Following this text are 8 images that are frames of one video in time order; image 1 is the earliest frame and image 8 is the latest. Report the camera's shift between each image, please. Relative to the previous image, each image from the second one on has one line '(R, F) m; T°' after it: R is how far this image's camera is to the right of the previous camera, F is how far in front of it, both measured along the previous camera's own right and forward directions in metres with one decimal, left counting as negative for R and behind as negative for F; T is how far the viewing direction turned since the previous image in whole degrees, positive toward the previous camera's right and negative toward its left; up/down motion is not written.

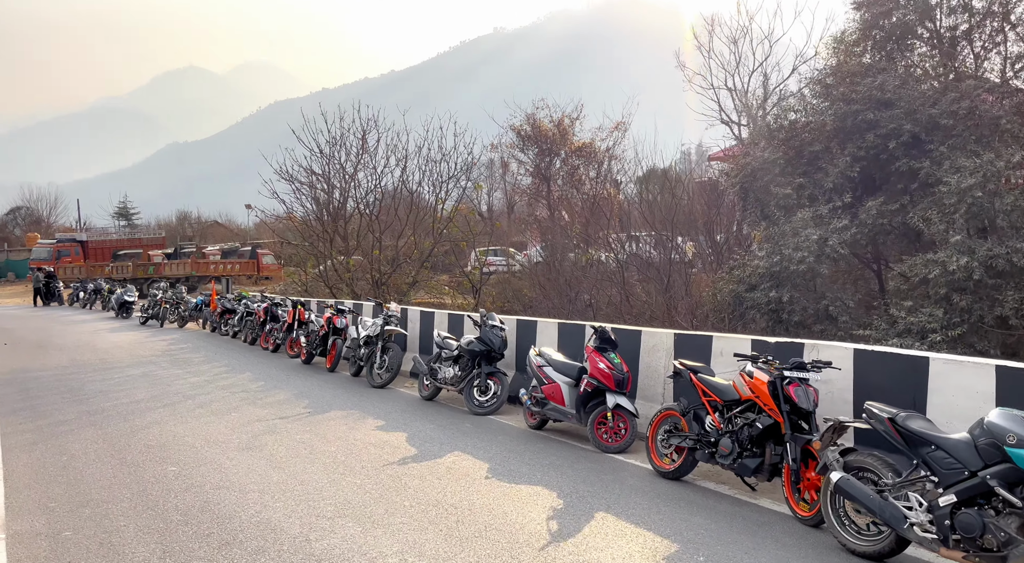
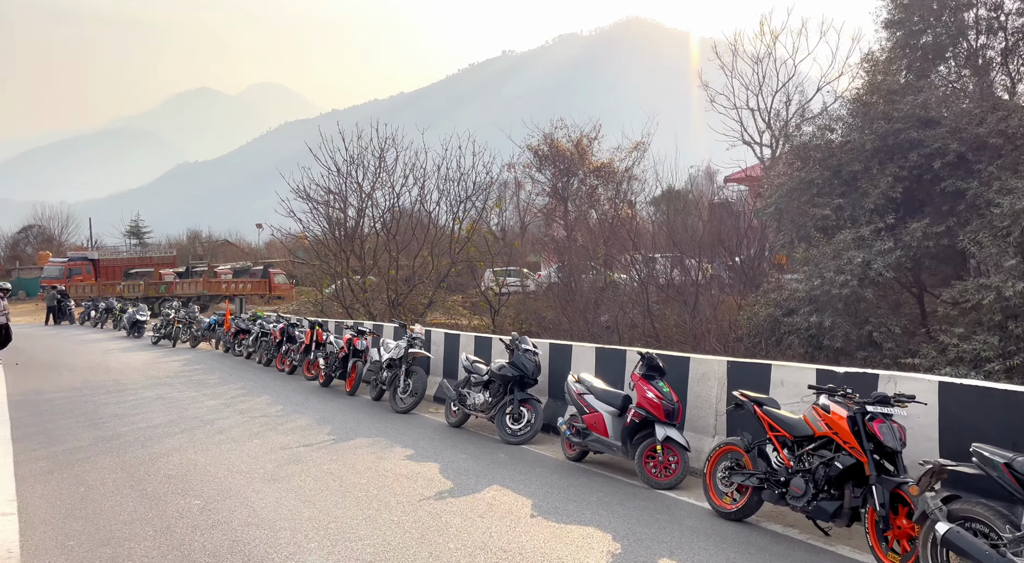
(-0.3, +0.3) m; -1°
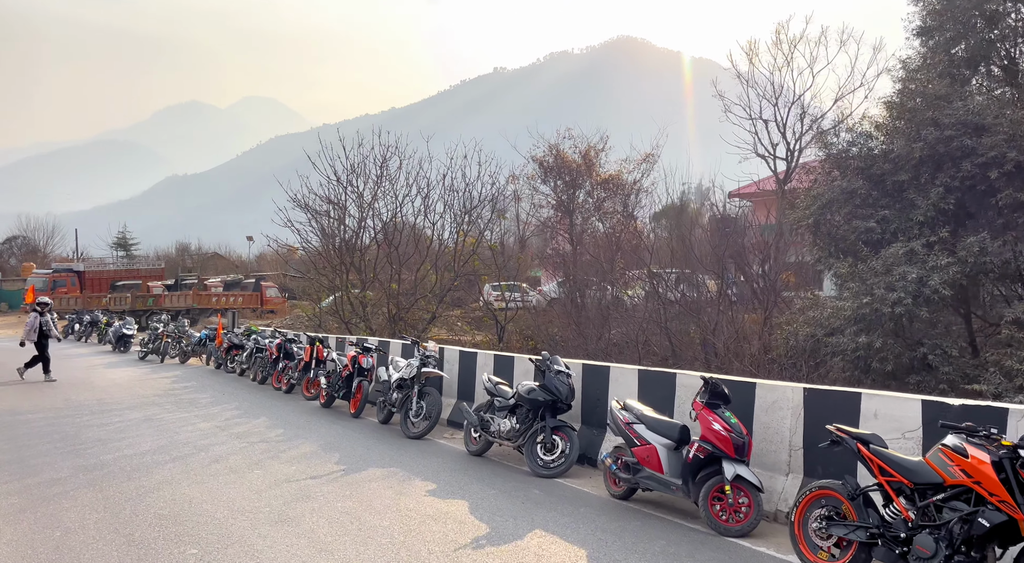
(-0.4, +0.6) m; +1°
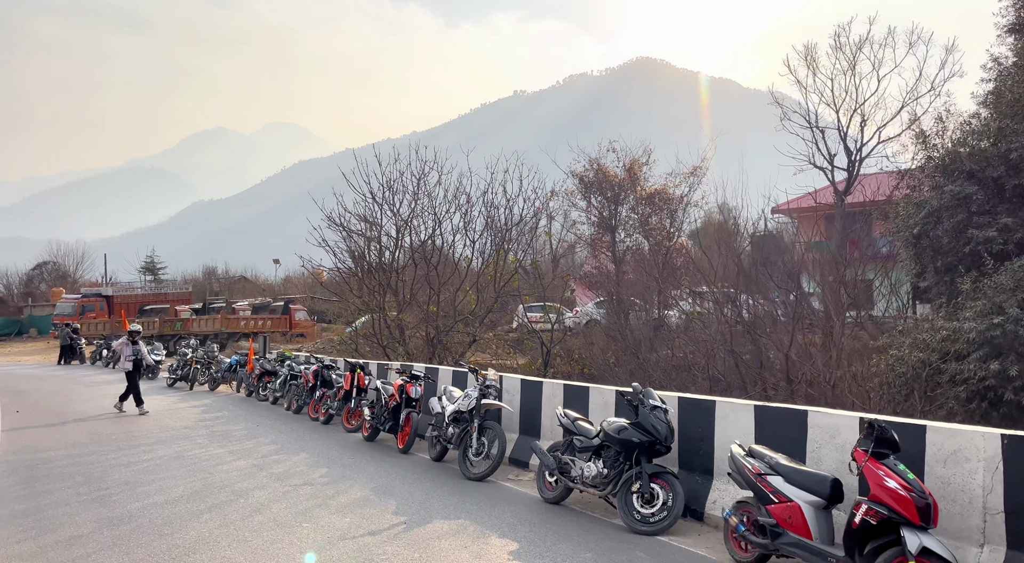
(-0.5, +0.8) m; -2°
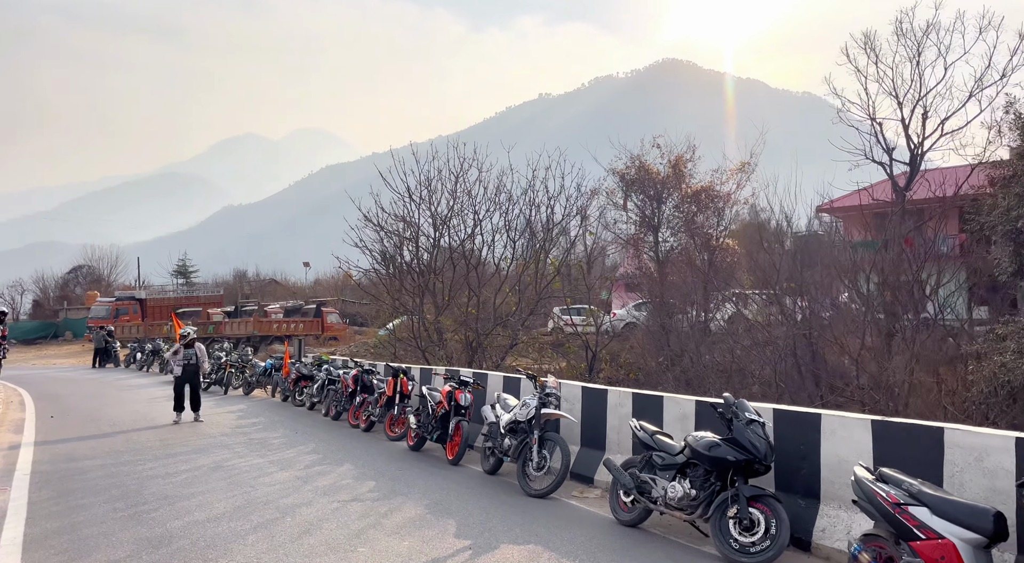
(-0.4, +0.5) m; -2°
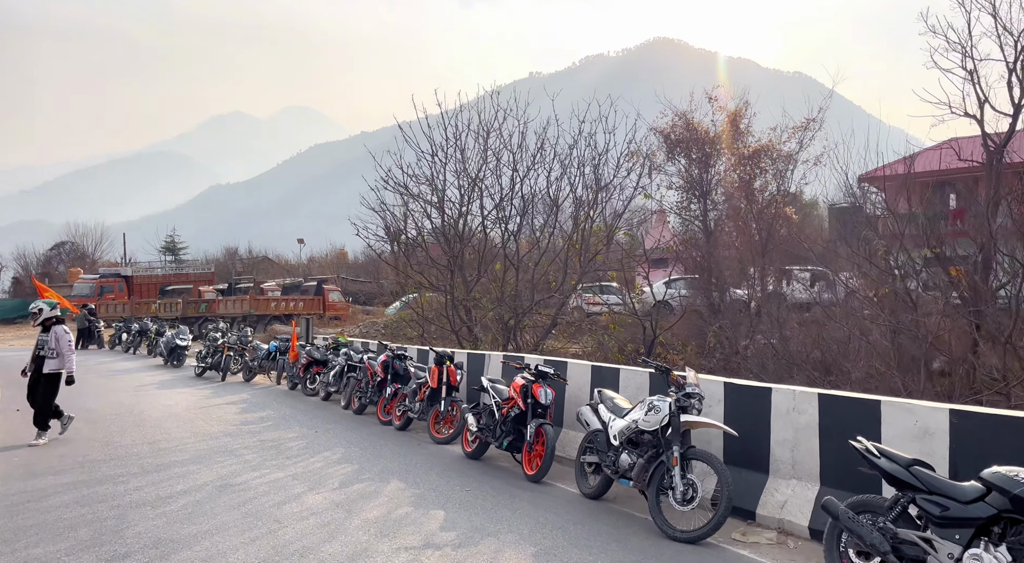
(-1.0, +1.9) m; +1°
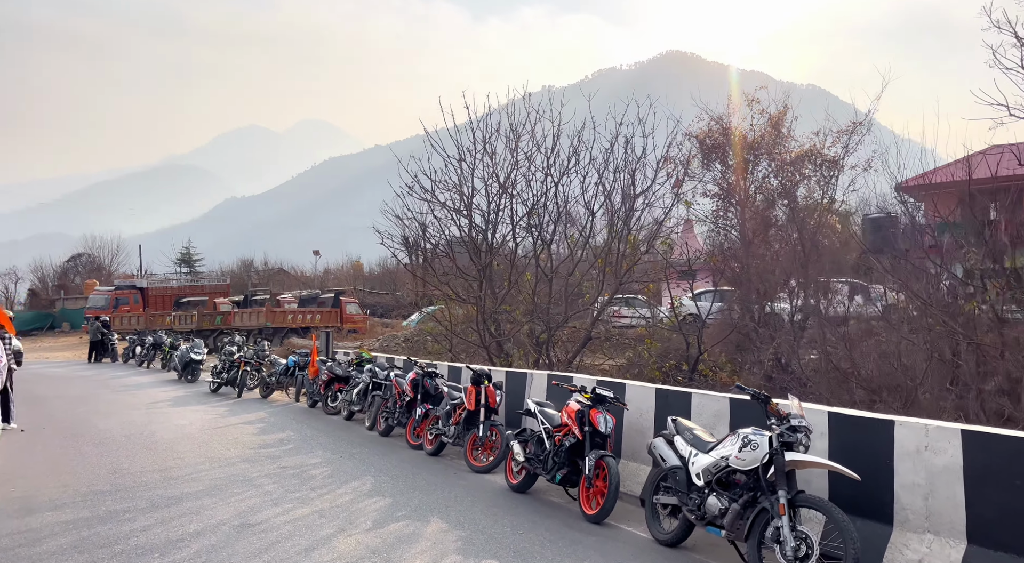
(-0.3, +0.7) m; -1°
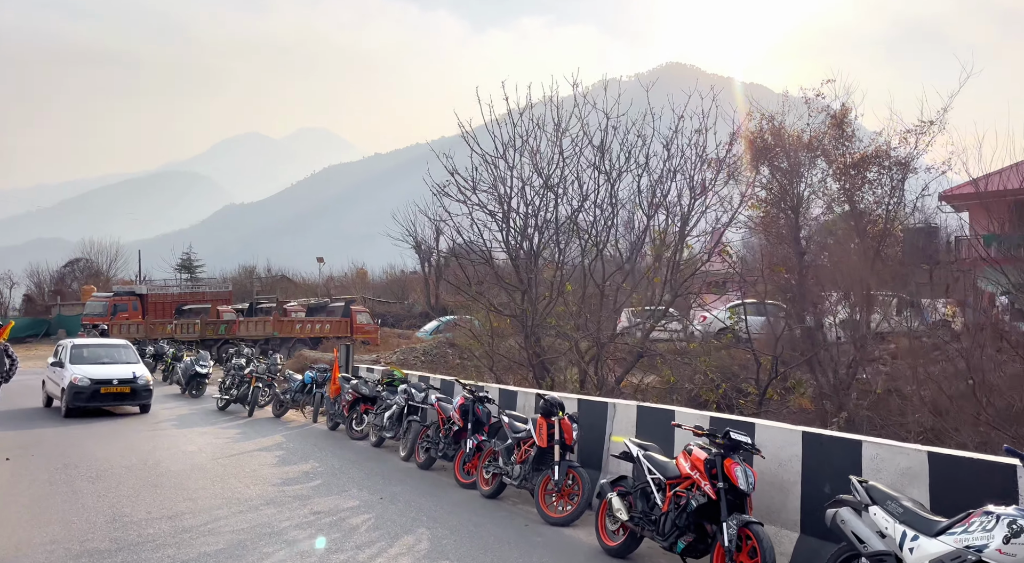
(-0.7, +1.2) m; 0°
